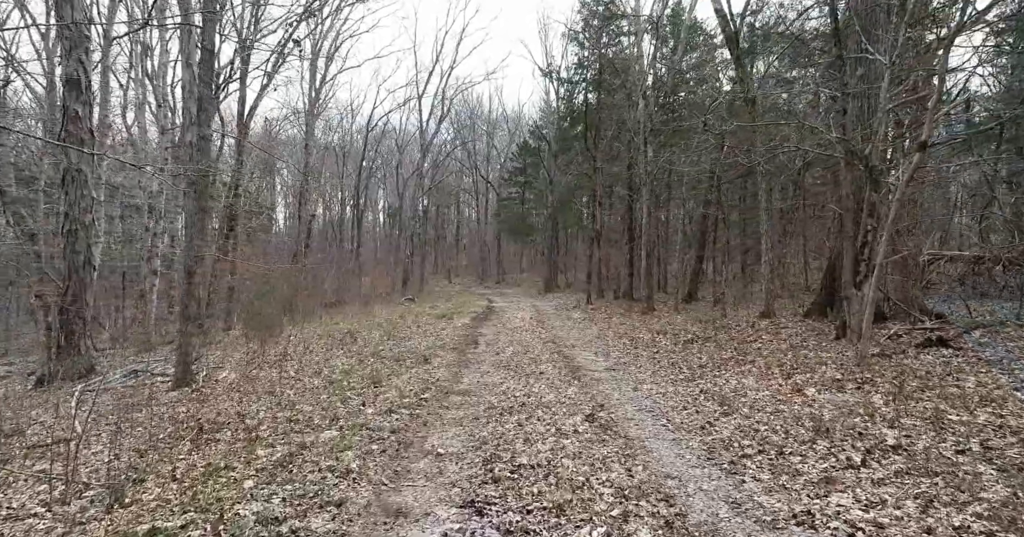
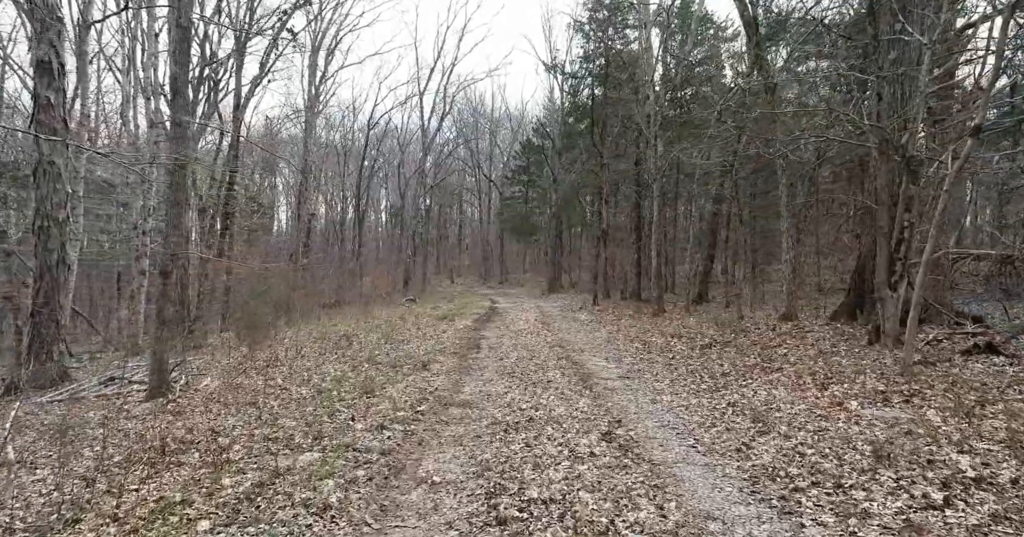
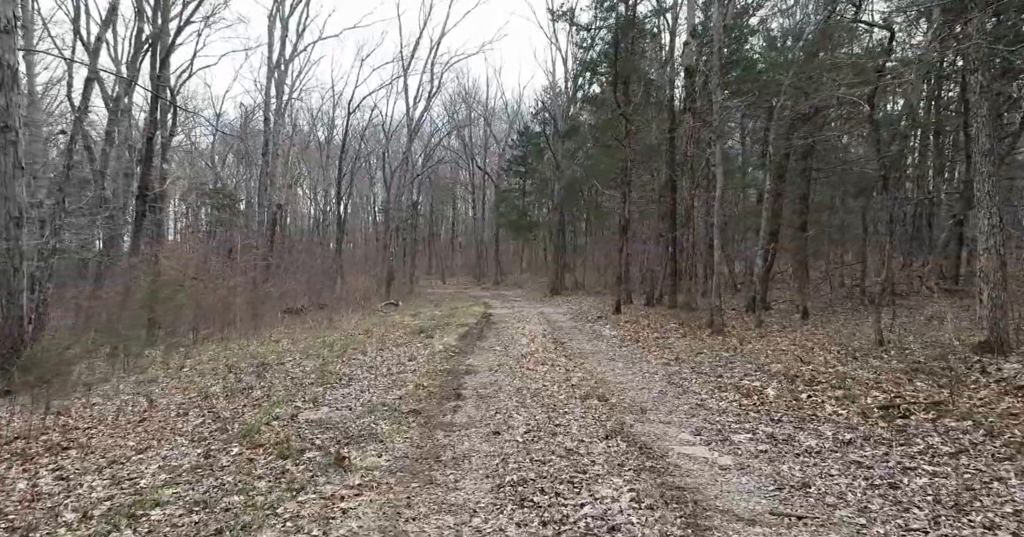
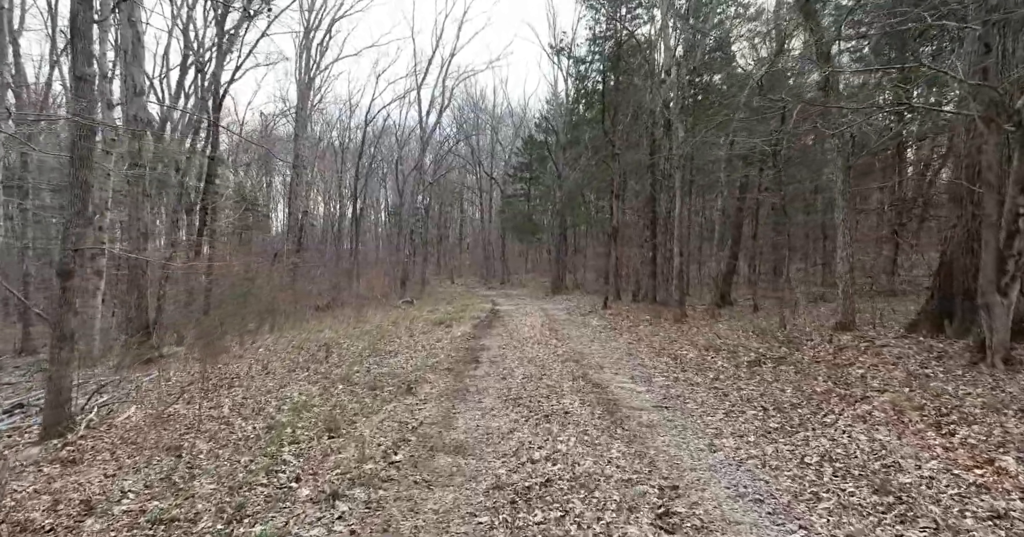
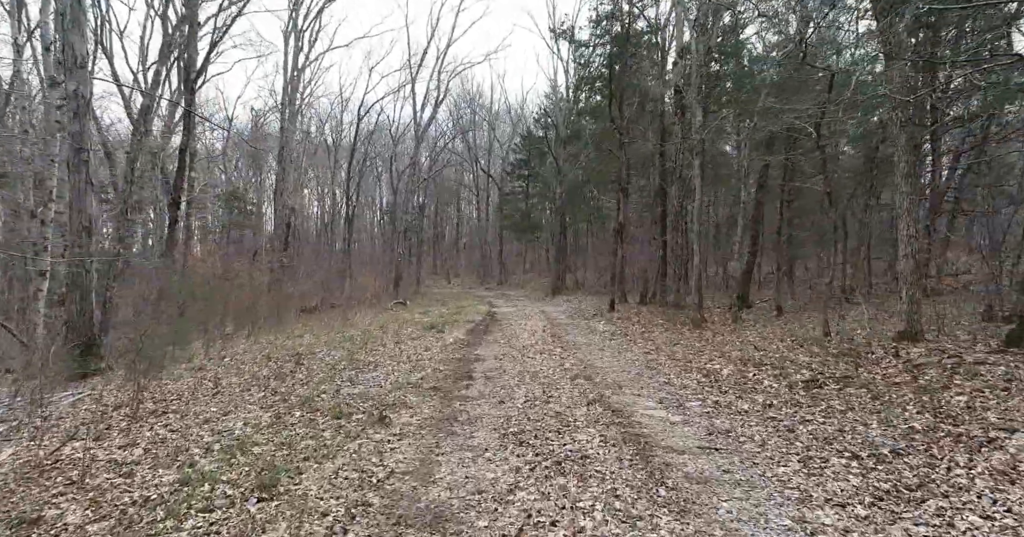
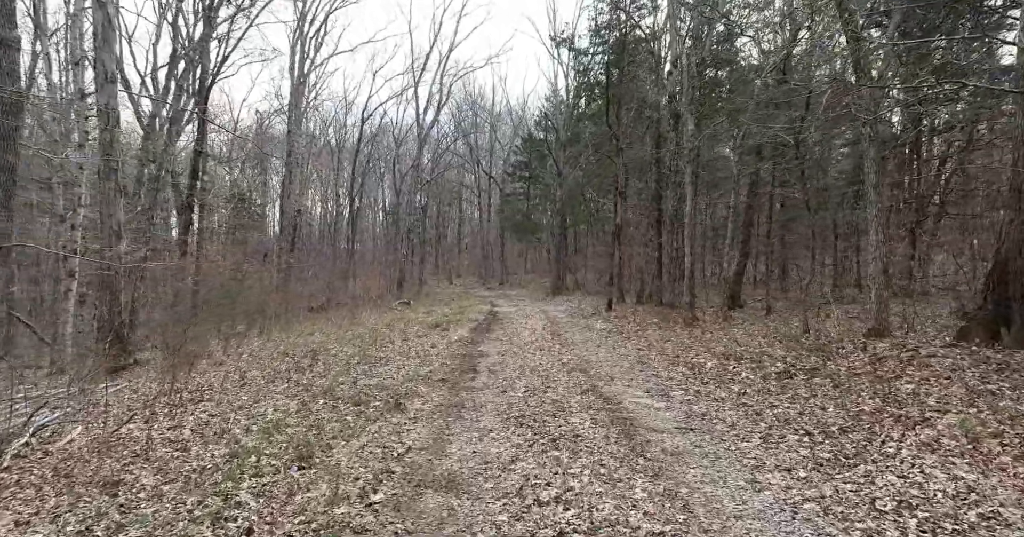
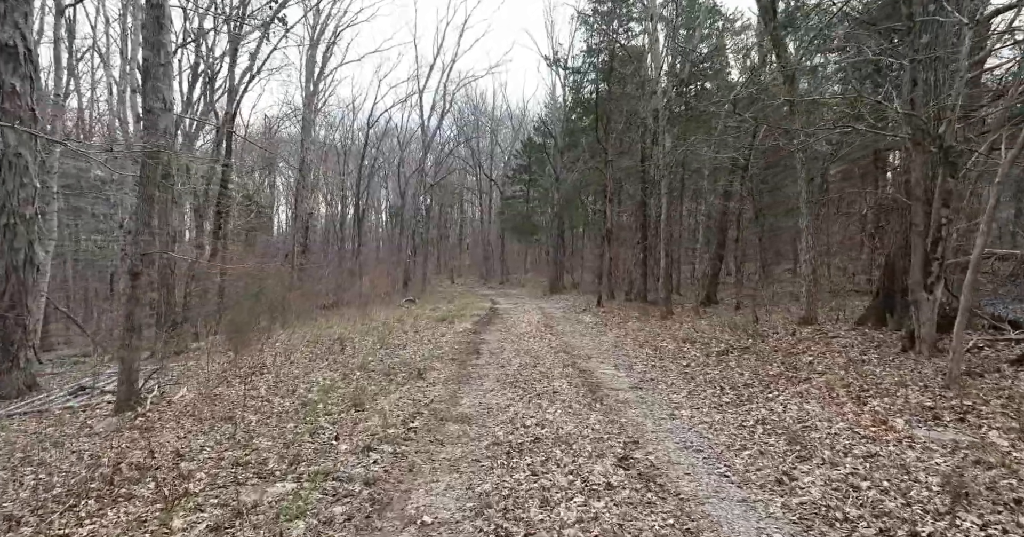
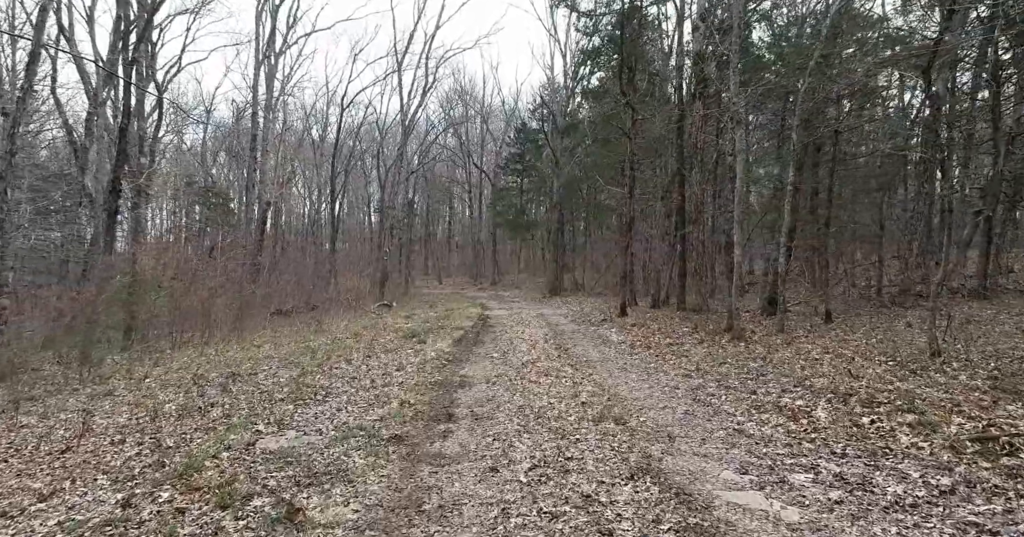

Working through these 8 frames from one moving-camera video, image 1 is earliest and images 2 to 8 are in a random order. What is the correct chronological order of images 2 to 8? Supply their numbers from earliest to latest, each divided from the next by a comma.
2, 7, 4, 6, 5, 3, 8
